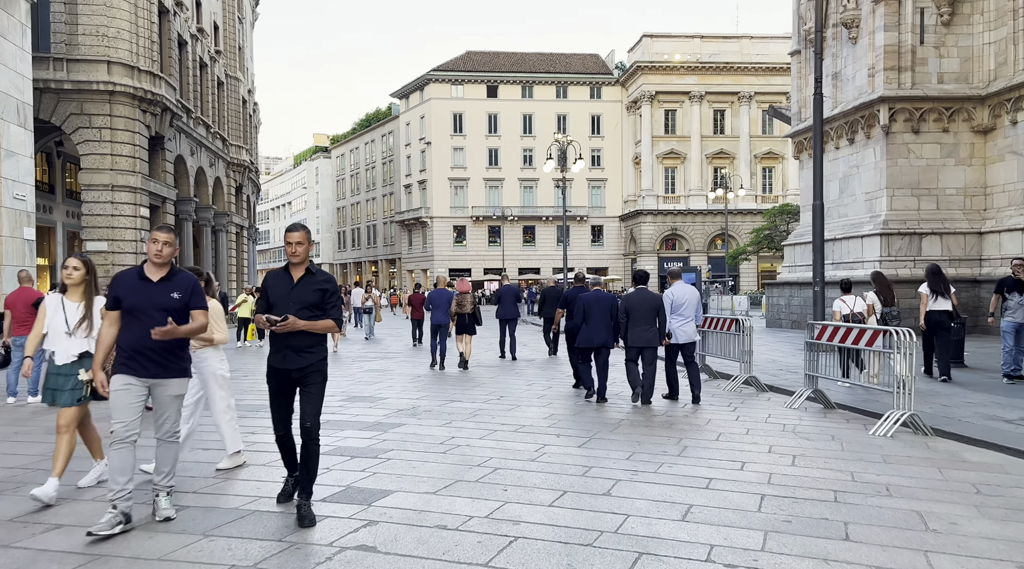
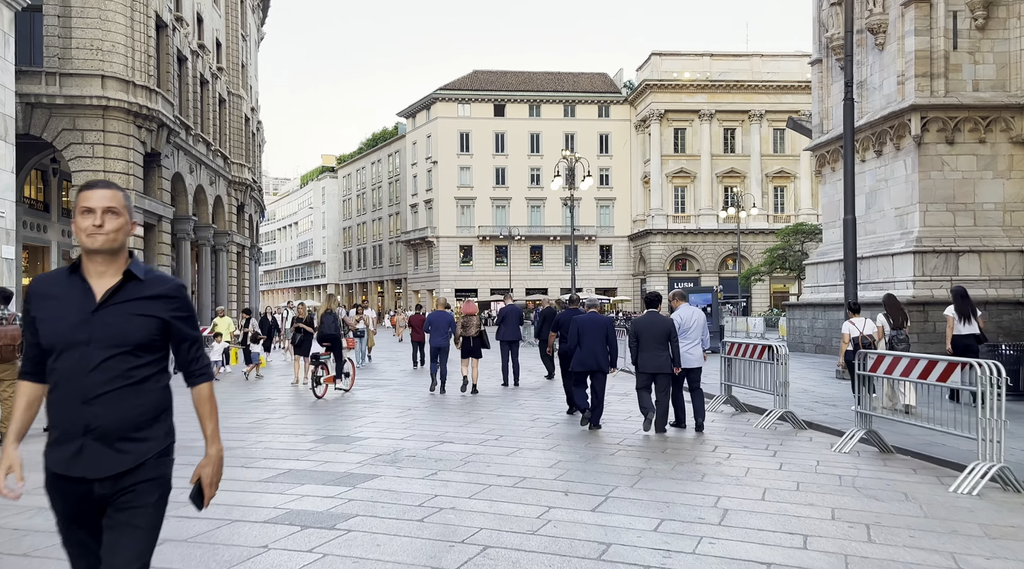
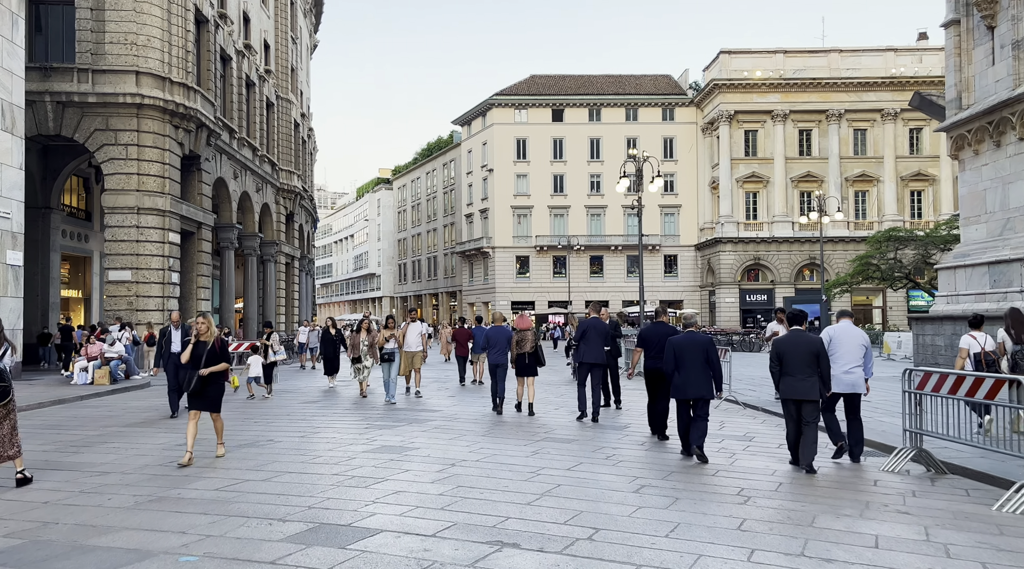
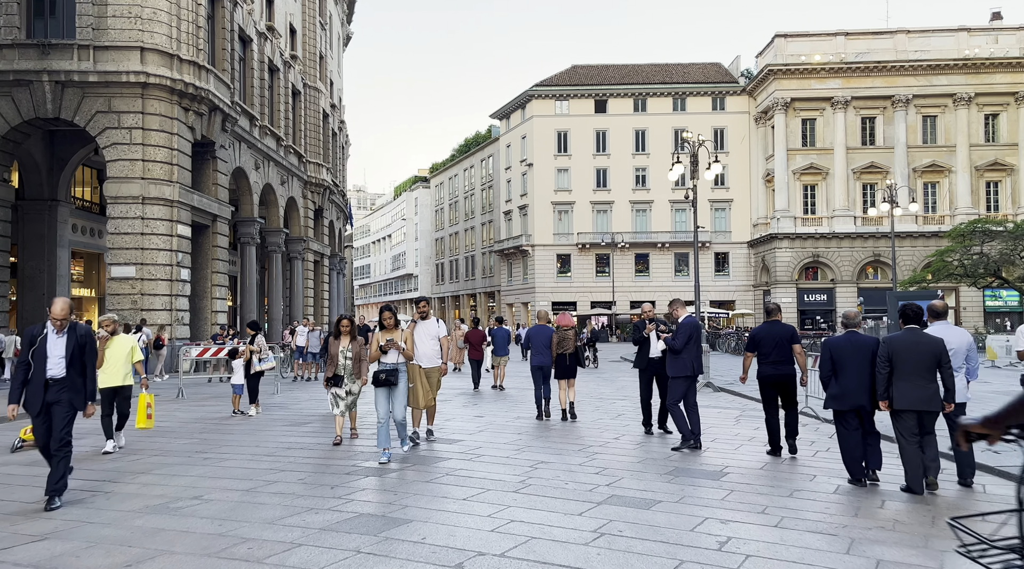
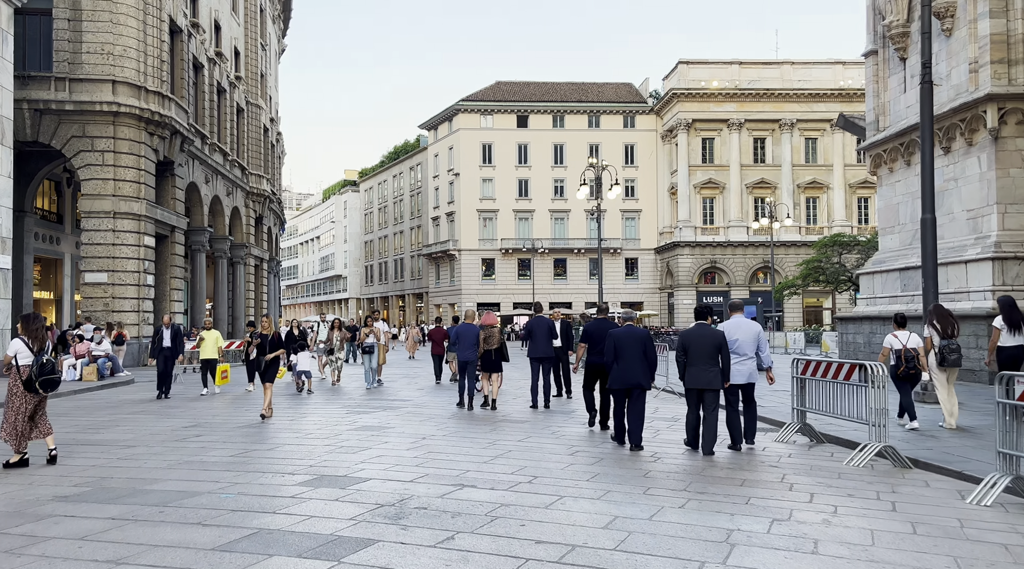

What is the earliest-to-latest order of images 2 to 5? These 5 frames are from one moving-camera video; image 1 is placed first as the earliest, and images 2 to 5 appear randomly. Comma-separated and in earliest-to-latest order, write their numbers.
2, 5, 3, 4
